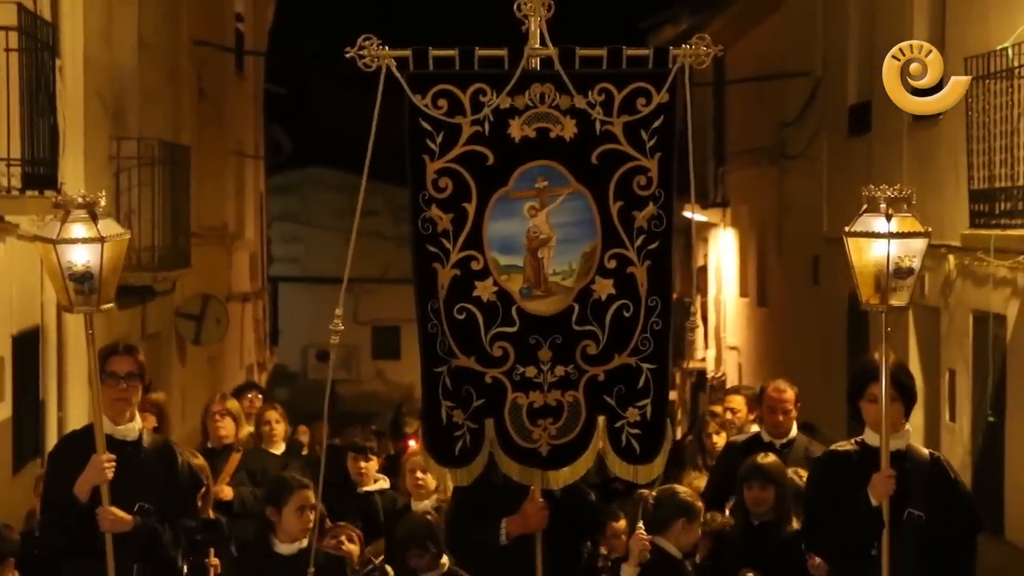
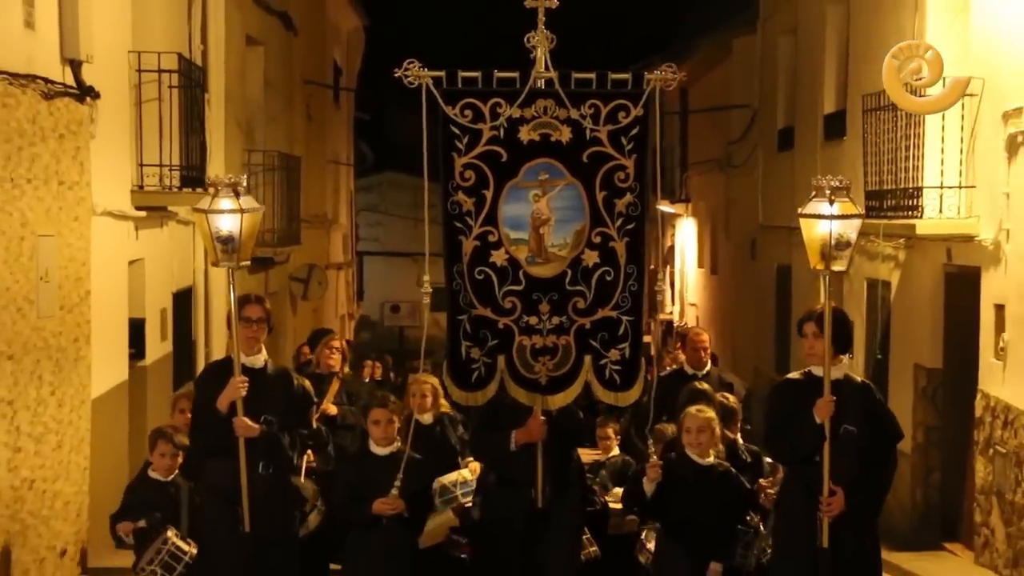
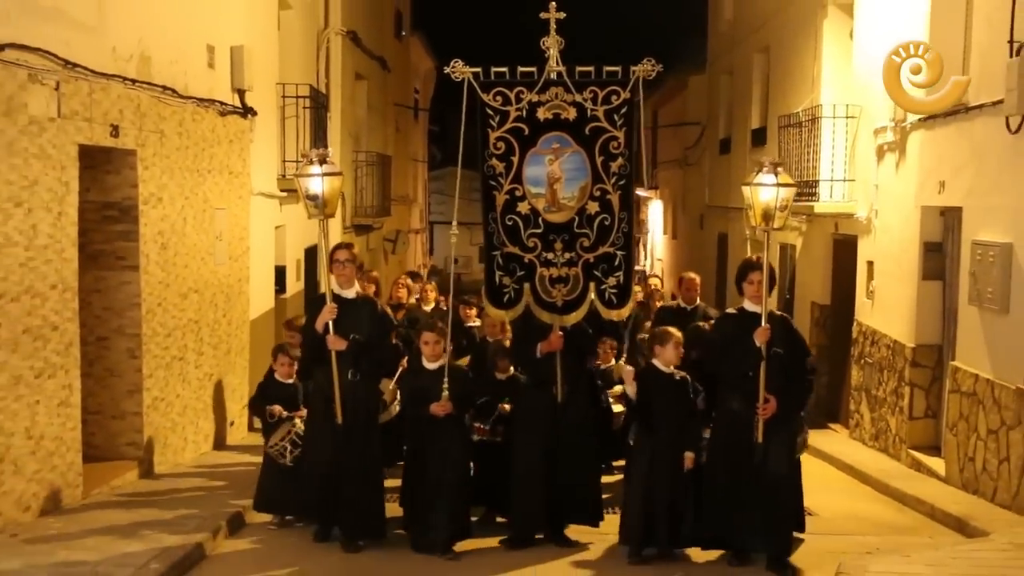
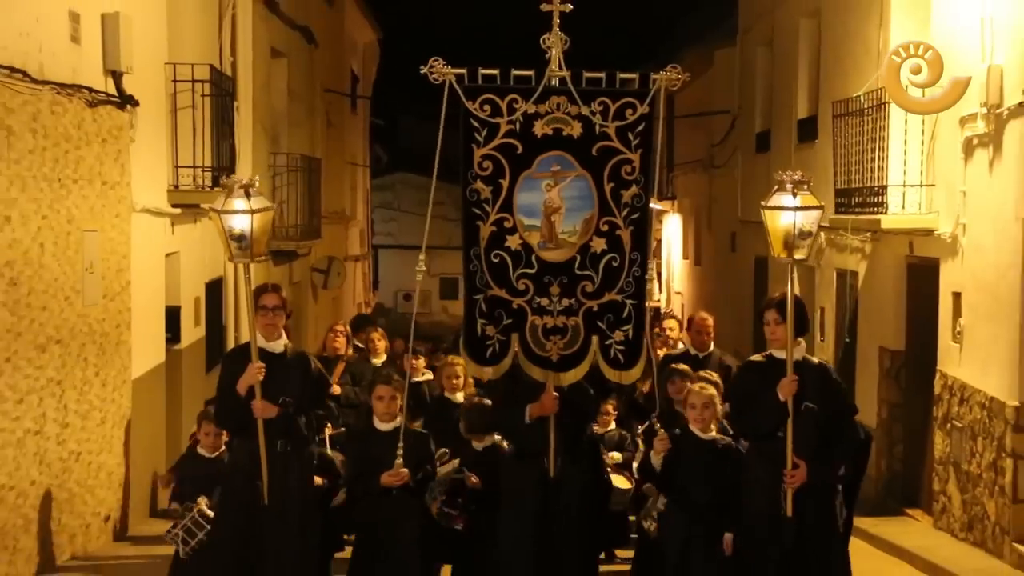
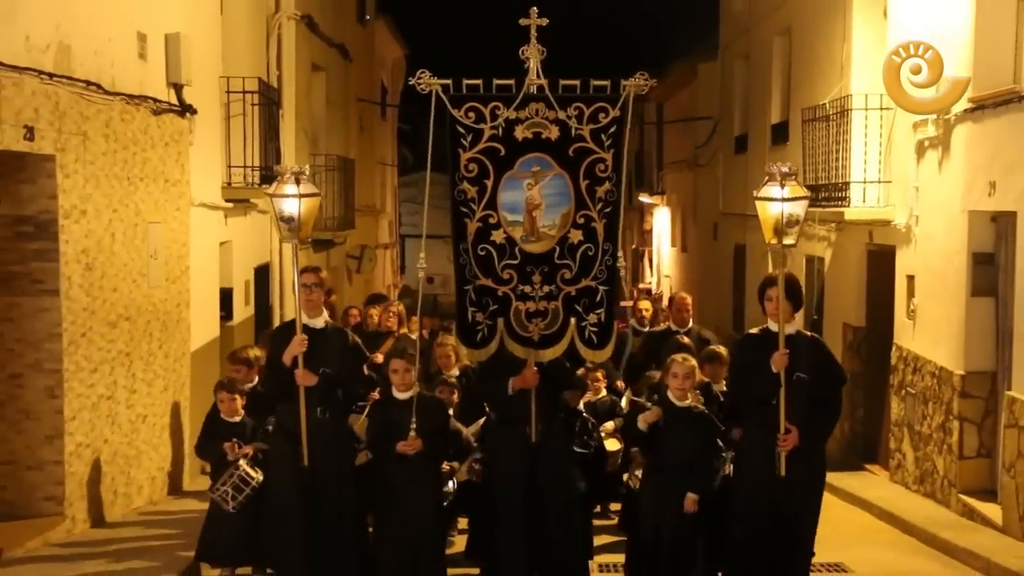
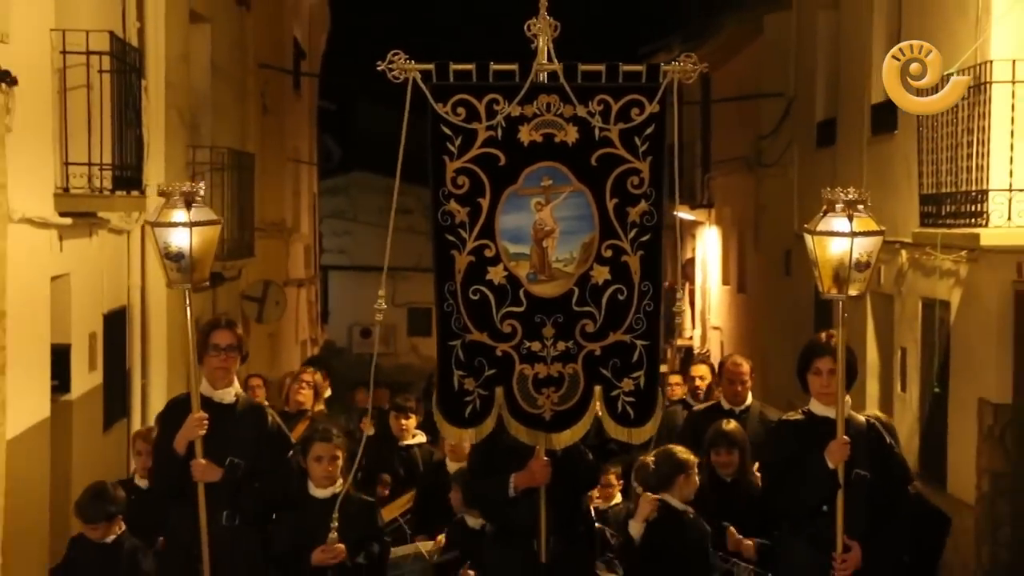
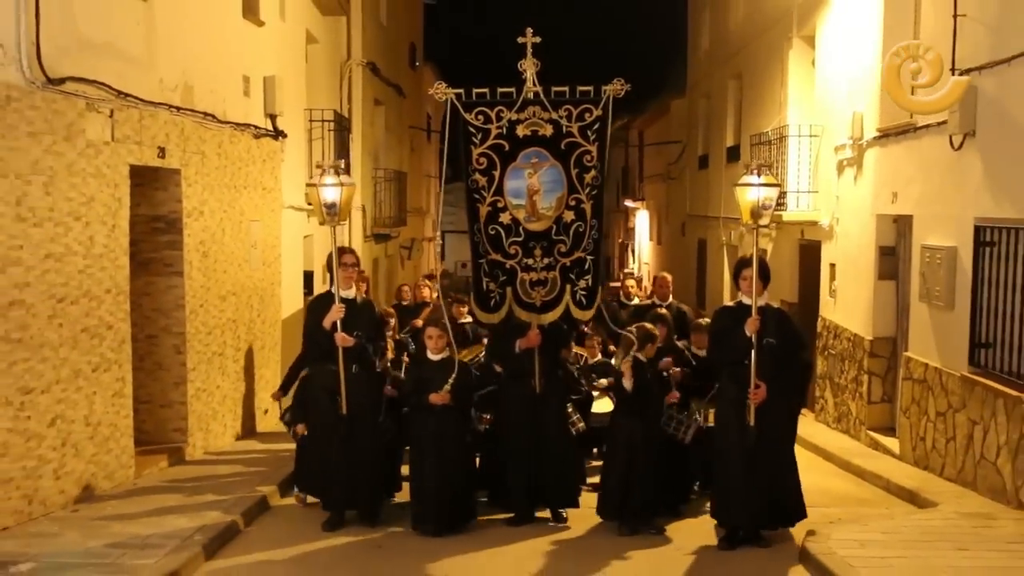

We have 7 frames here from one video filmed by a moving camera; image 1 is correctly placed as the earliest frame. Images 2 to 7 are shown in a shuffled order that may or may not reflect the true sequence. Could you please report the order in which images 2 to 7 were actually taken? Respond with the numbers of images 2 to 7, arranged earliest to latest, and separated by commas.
6, 2, 4, 5, 3, 7
